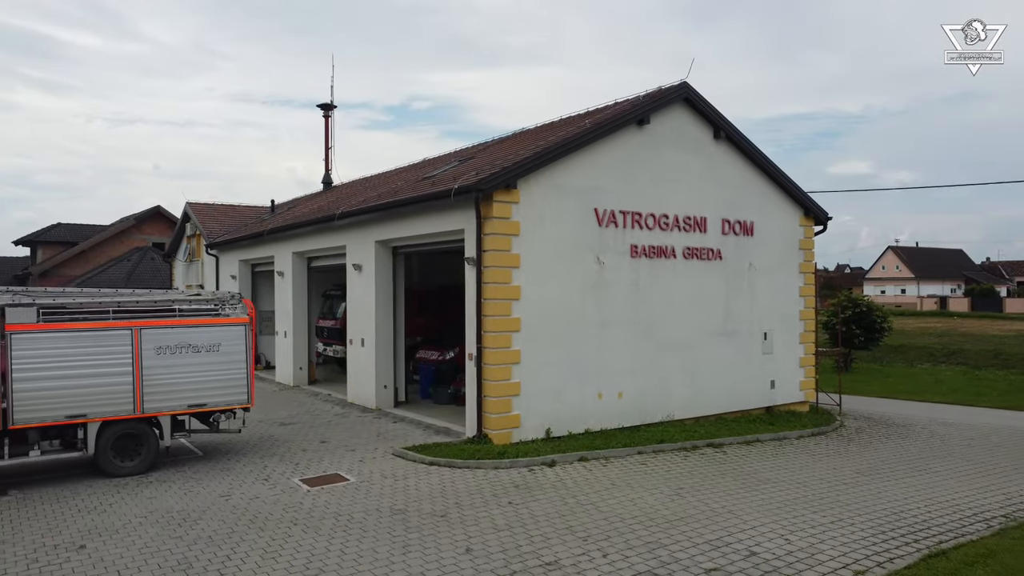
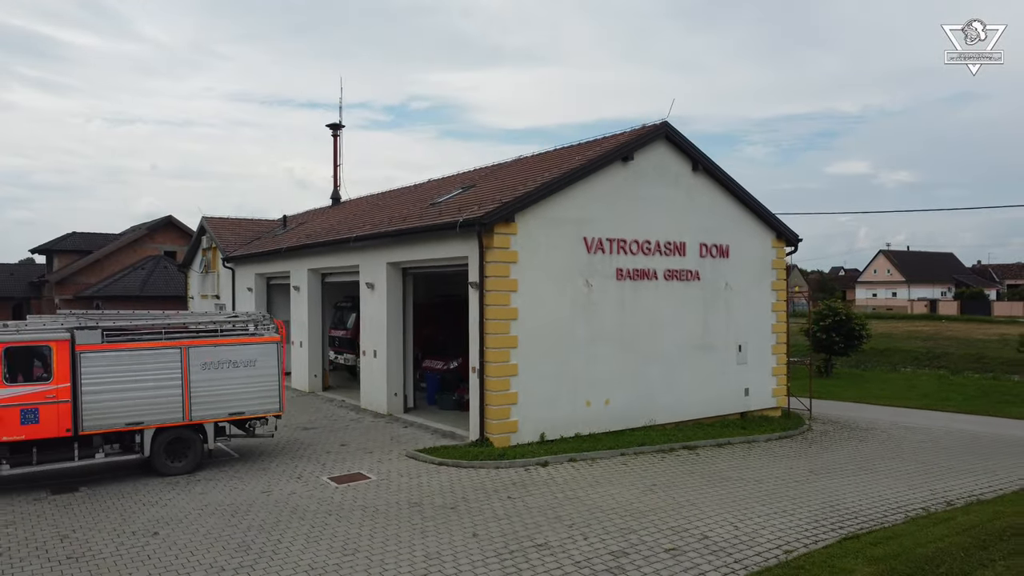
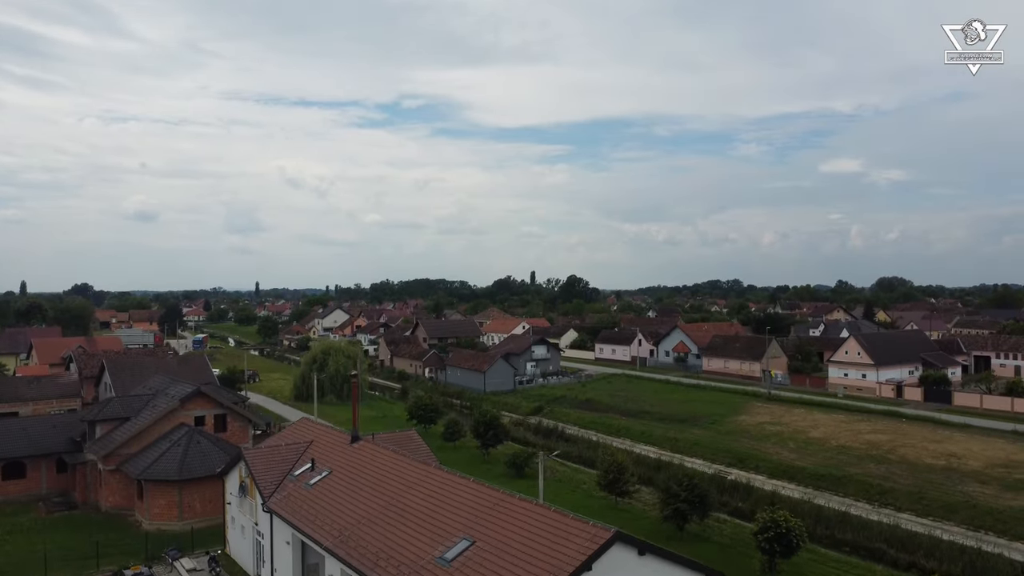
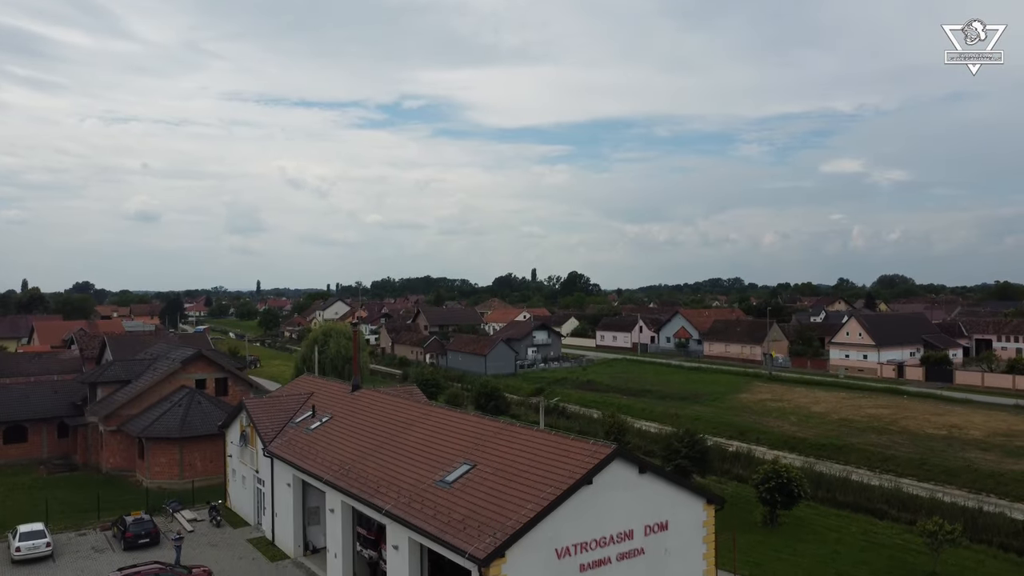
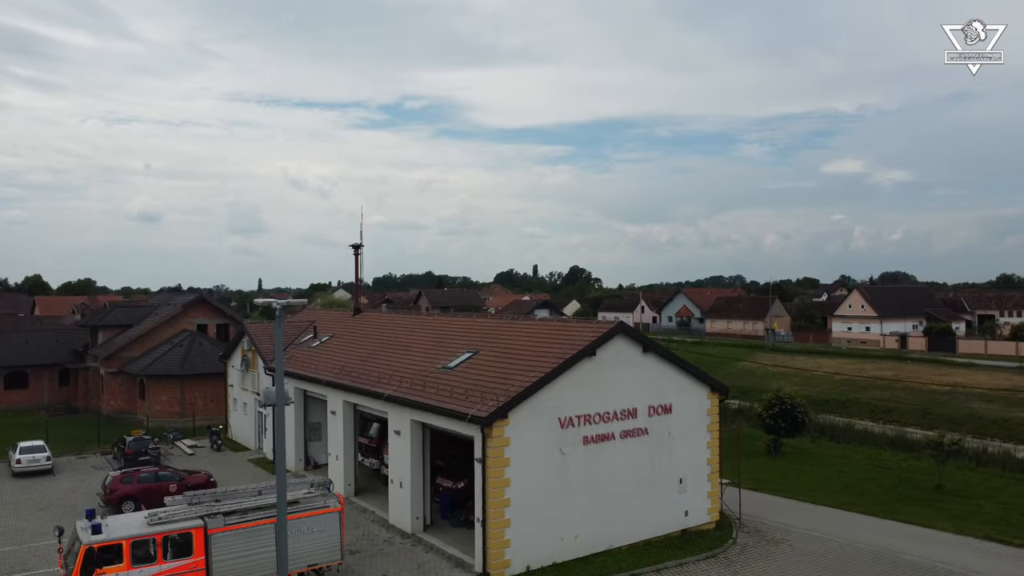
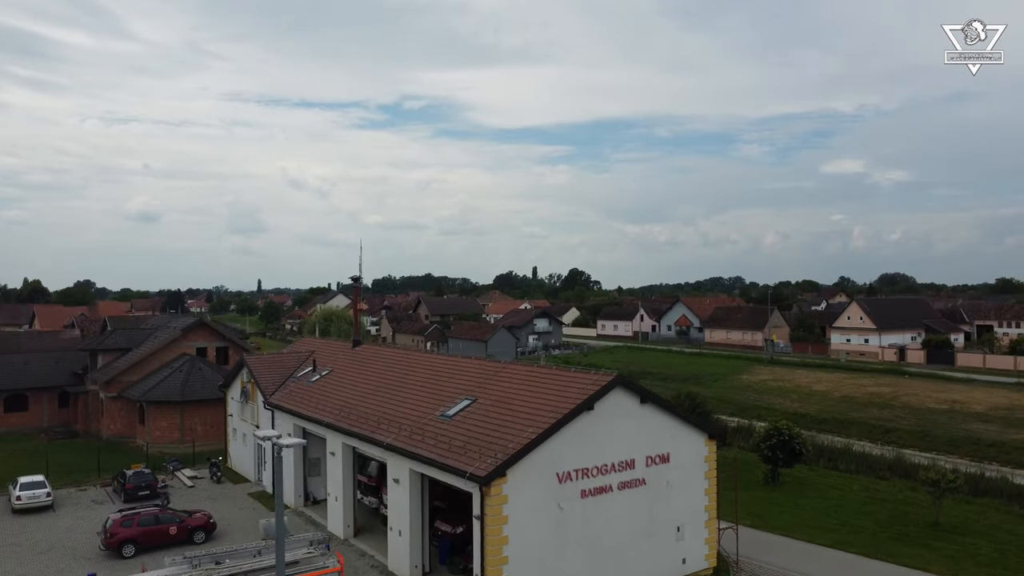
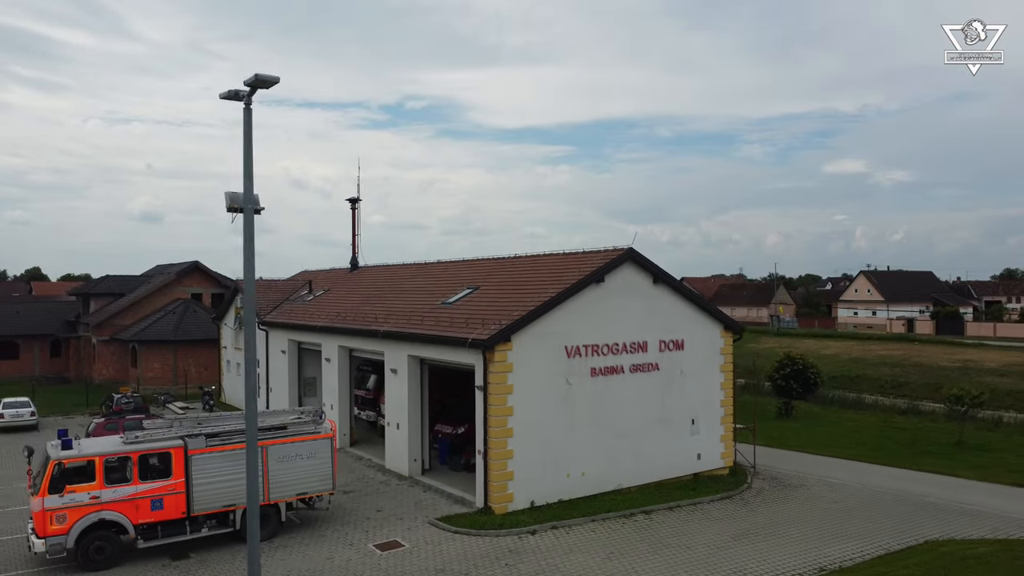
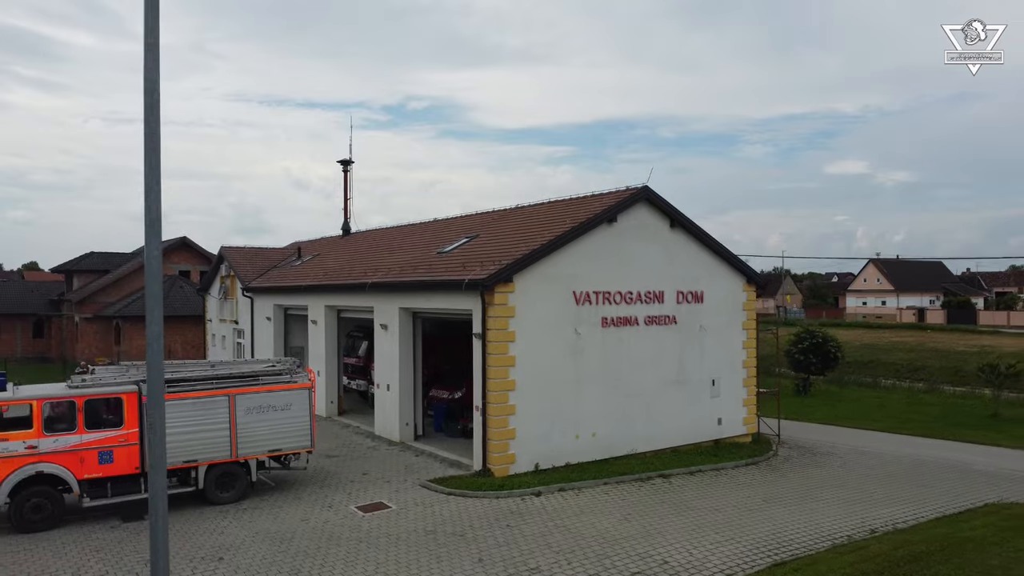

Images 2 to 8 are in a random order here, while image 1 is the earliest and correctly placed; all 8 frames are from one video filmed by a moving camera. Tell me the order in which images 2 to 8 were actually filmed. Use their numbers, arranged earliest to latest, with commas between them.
2, 8, 7, 5, 6, 4, 3
